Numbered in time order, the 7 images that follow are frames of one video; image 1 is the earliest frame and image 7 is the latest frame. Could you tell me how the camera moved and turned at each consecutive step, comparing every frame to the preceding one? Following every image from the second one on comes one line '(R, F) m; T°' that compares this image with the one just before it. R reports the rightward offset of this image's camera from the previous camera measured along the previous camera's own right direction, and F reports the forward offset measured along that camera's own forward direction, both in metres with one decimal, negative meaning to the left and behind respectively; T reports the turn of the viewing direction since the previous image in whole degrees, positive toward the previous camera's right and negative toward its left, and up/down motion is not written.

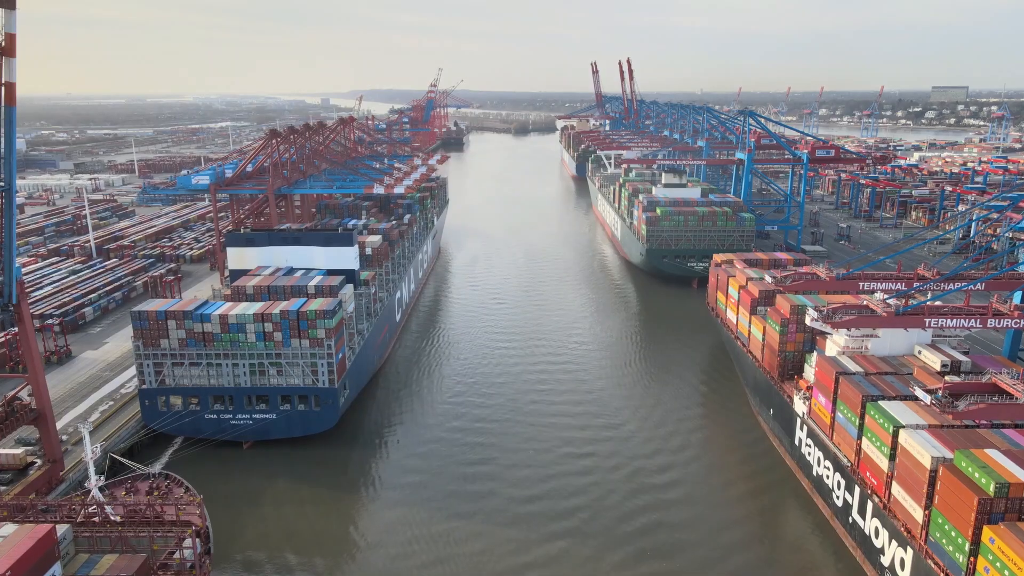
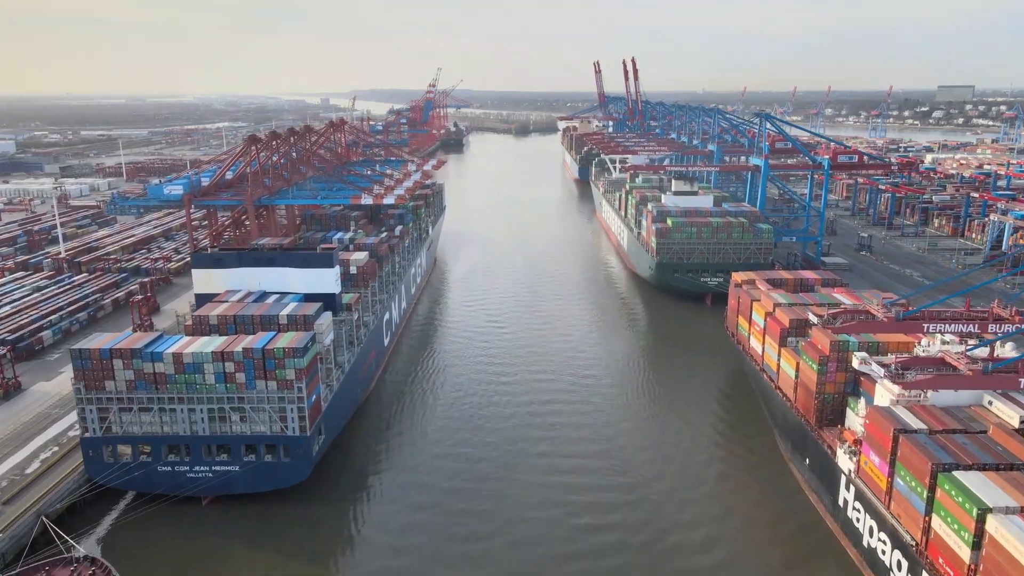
(+0.1, +2.6) m; 0°
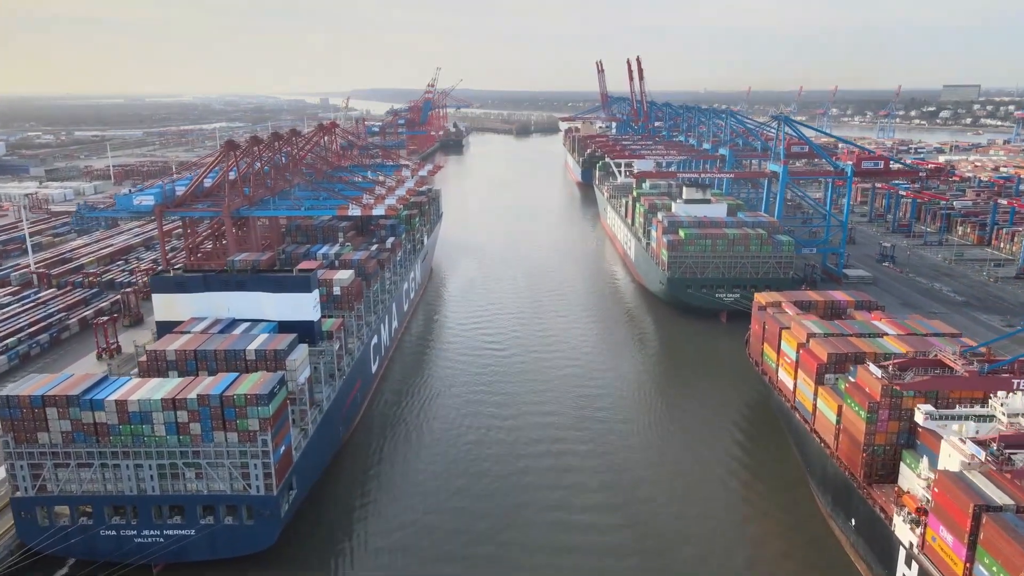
(0.0, +2.4) m; 0°
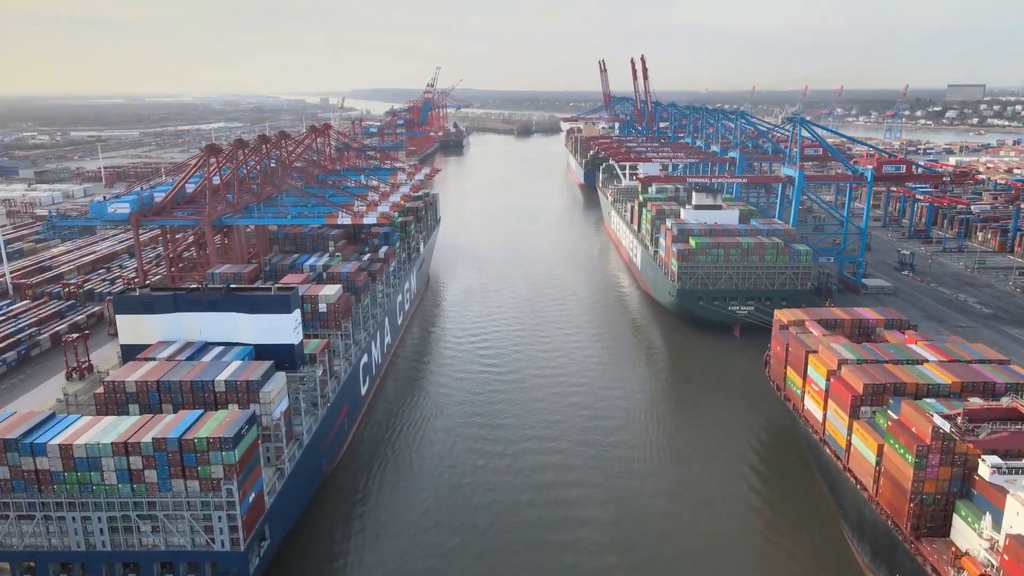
(0.0, +1.8) m; 0°
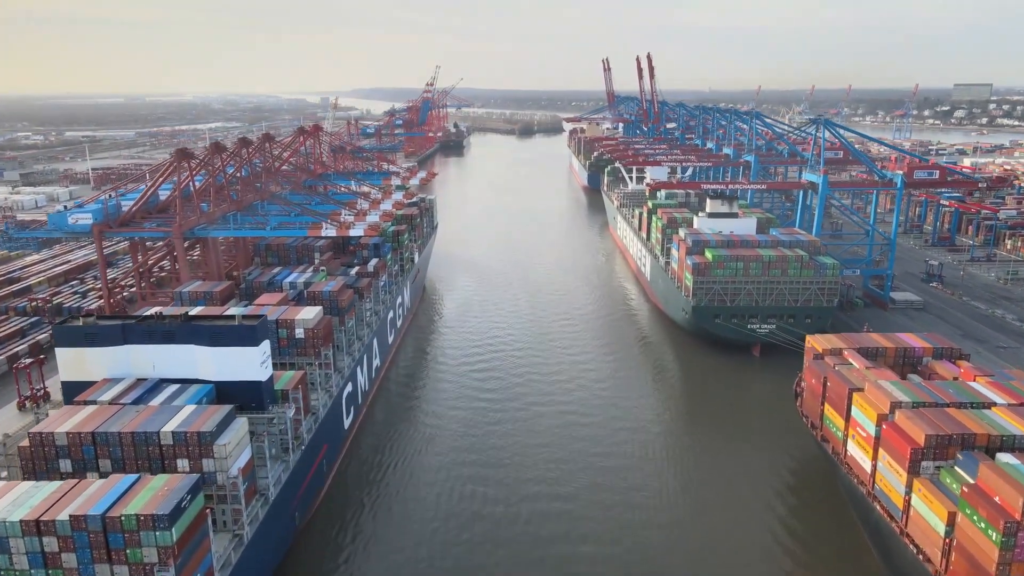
(0.0, +2.4) m; 0°
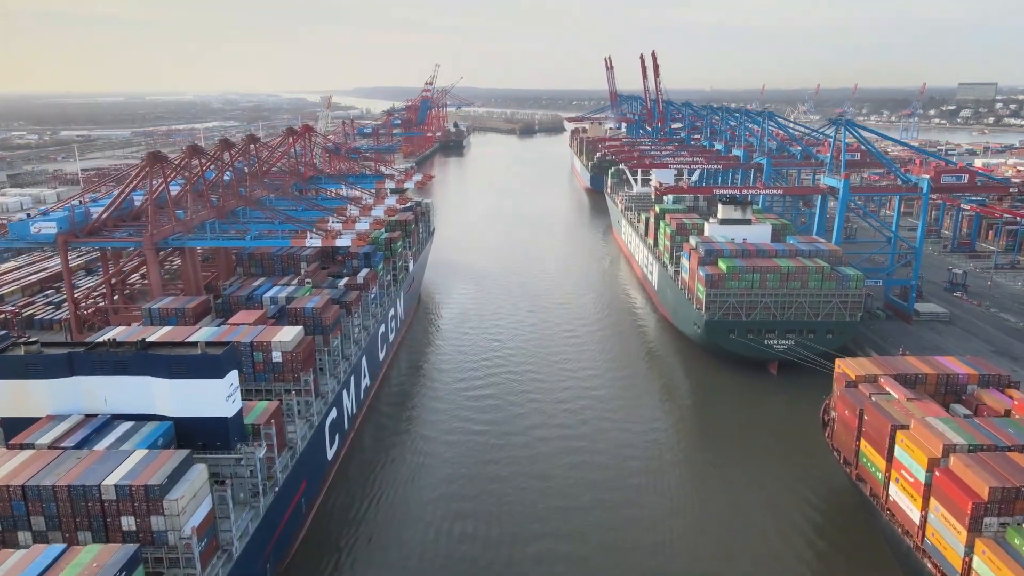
(0.0, +1.8) m; 0°
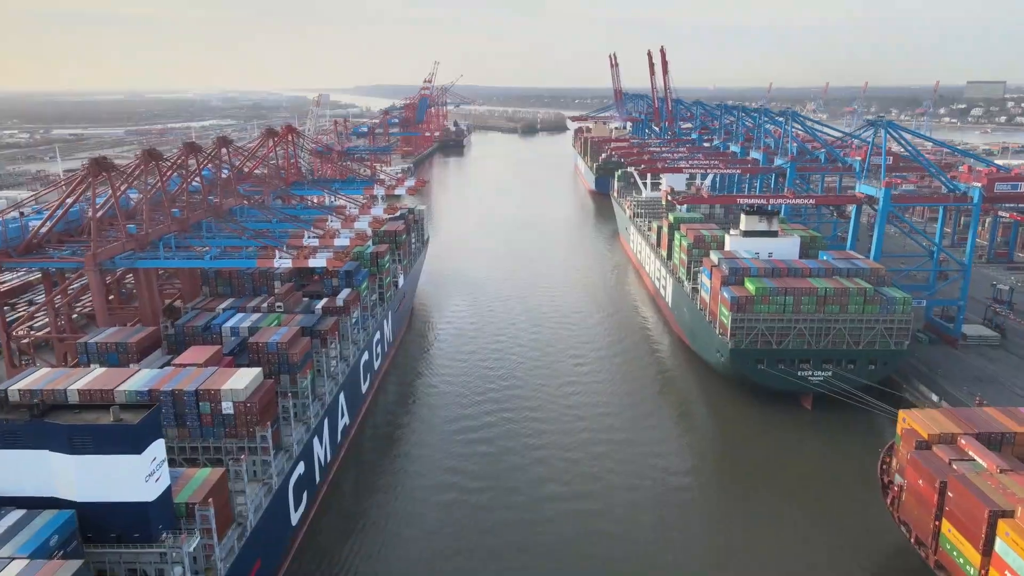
(0.0, +3.0) m; 0°
